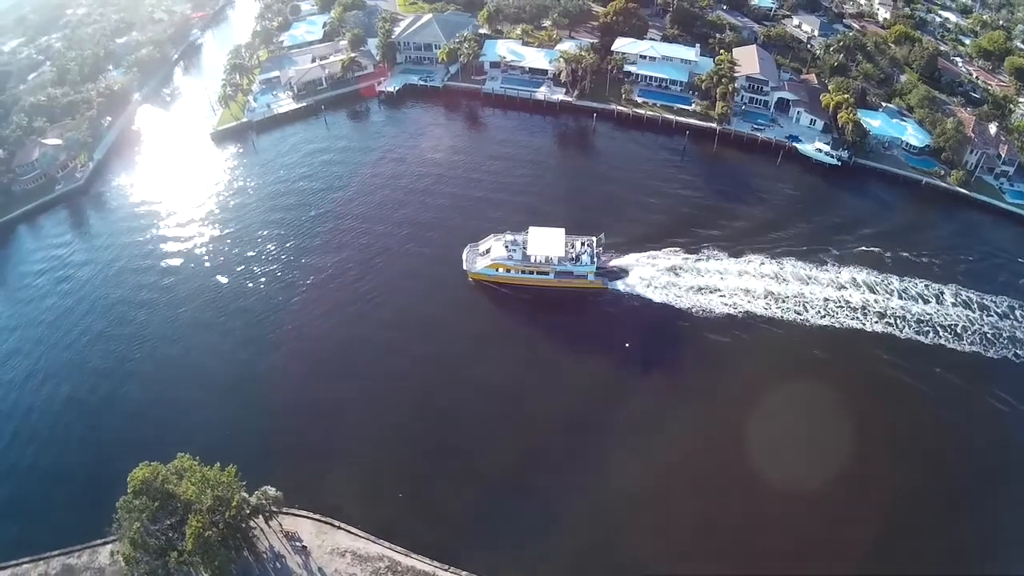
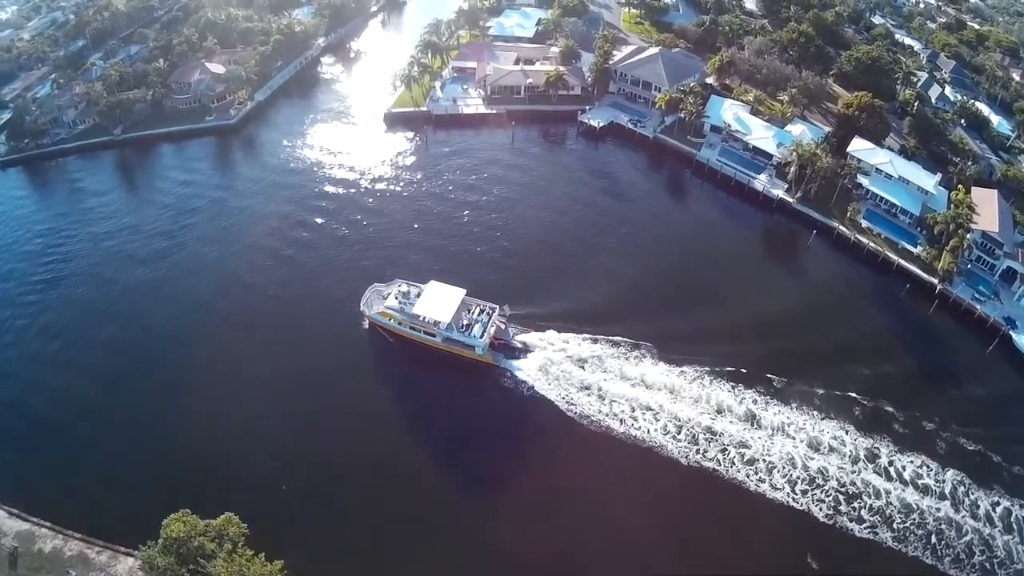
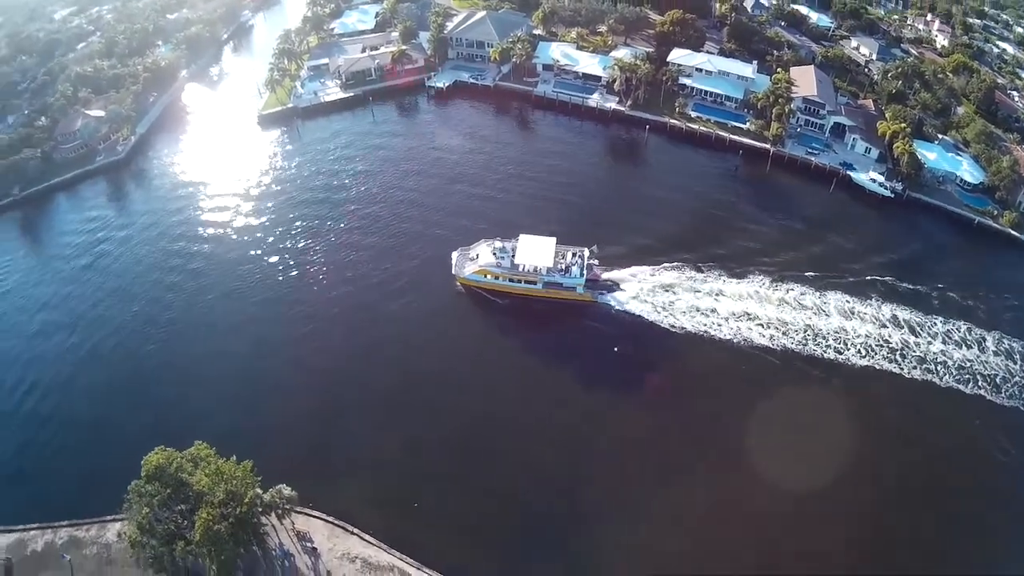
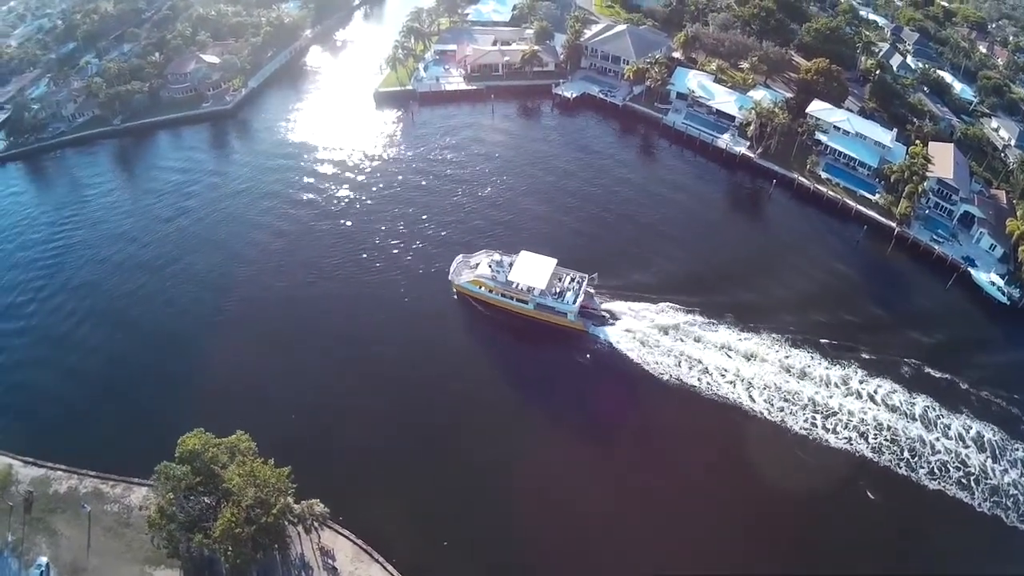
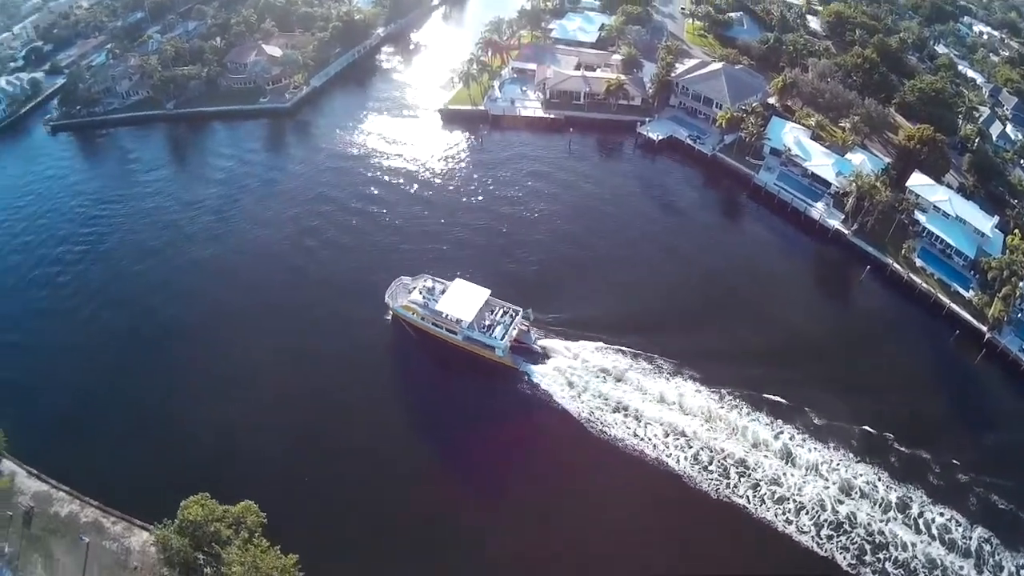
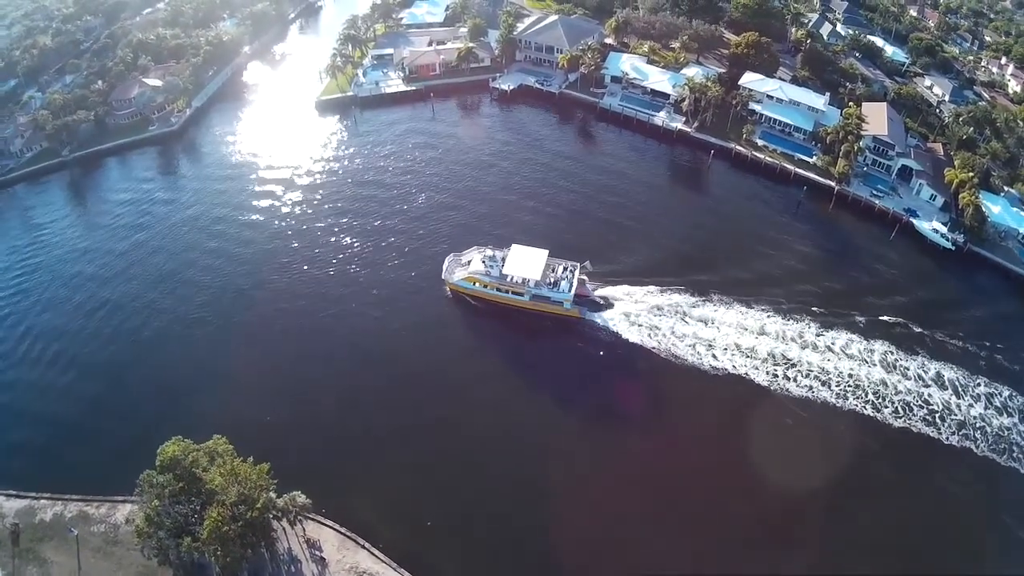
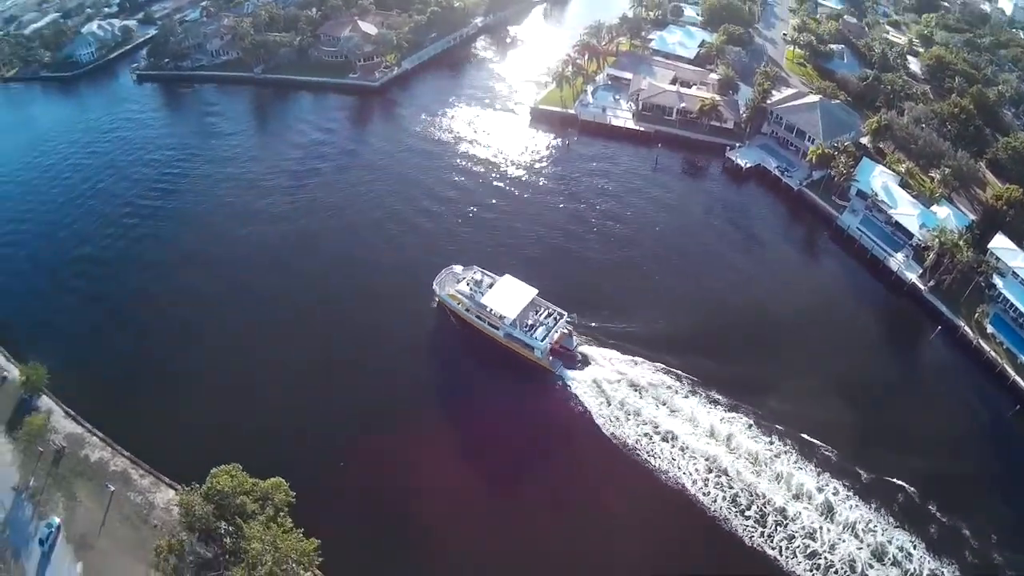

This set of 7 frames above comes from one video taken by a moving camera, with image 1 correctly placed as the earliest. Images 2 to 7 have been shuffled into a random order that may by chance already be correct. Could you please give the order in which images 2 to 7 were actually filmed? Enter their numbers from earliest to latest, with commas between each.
3, 6, 4, 2, 5, 7
